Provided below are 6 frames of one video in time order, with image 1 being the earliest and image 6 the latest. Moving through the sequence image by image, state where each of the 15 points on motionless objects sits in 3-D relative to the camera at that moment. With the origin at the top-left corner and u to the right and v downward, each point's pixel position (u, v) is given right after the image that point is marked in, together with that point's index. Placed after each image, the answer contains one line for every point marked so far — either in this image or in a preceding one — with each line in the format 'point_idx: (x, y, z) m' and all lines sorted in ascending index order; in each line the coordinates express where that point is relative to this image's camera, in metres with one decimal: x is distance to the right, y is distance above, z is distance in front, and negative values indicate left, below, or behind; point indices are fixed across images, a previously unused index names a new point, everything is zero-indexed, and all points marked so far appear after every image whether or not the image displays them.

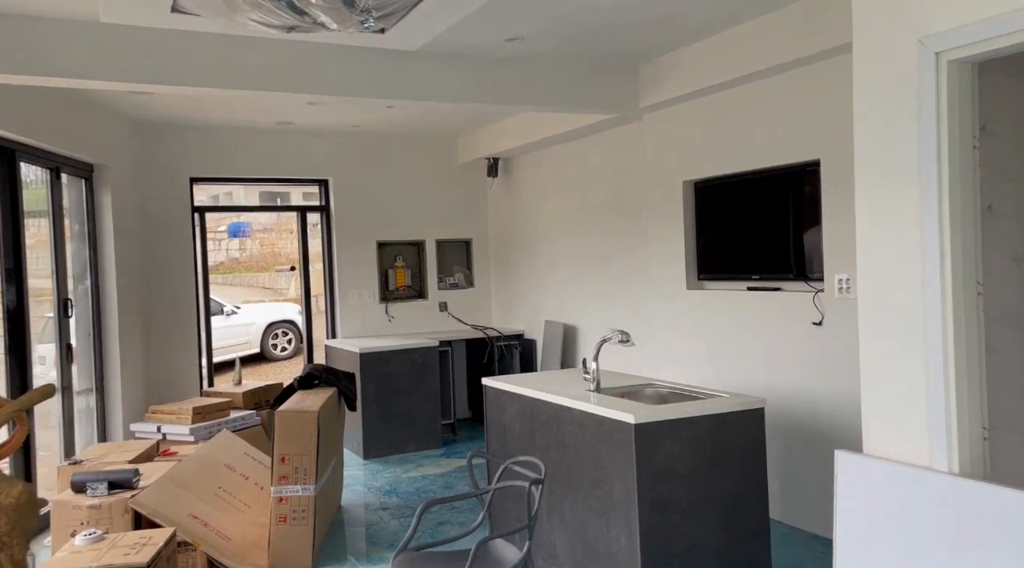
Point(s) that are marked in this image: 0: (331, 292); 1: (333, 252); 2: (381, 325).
0: (-1.6, -0.1, +7.2) m
1: (-1.5, +0.2, +7.1) m
2: (-1.2, -0.4, +7.3) m
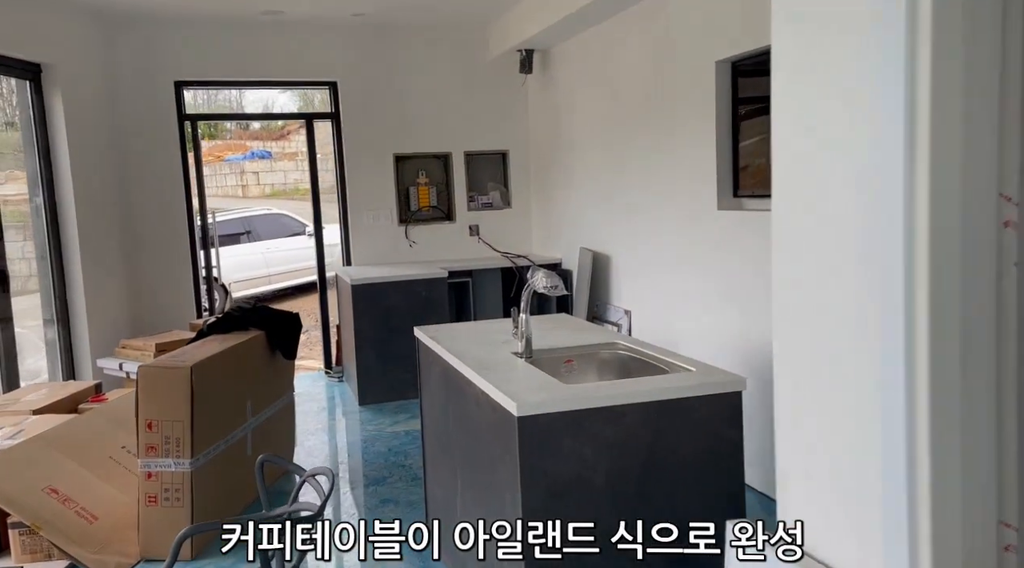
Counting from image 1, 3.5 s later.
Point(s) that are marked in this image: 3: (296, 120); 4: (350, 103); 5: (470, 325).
0: (-1.3, +0.5, +6.3) m
1: (-1.3, +0.9, +6.3) m
2: (-0.9, +0.3, +6.4) m
3: (-1.6, +1.2, +6.2) m
4: (-1.2, +1.4, +6.2) m
5: (-0.2, -0.2, +3.3) m
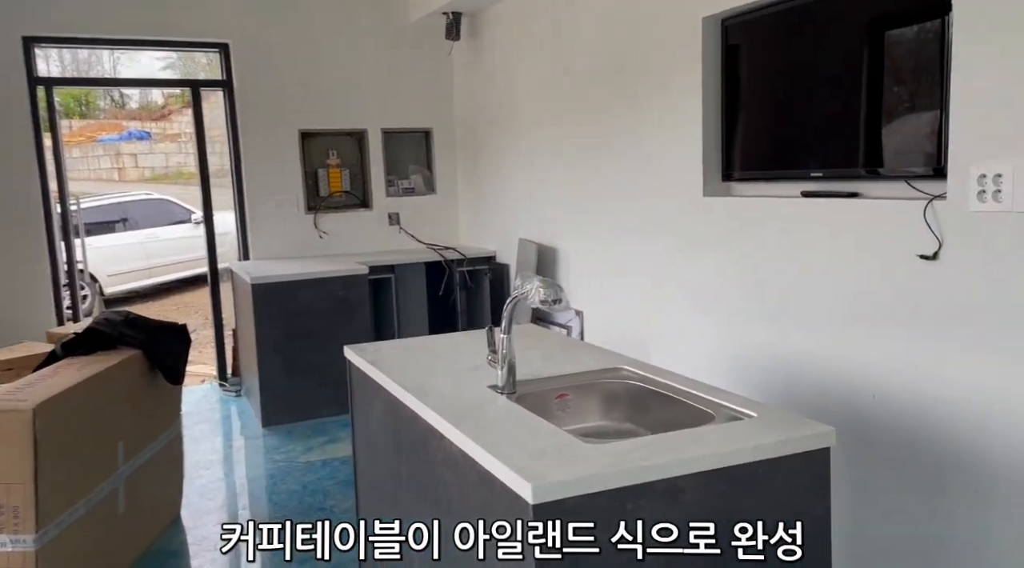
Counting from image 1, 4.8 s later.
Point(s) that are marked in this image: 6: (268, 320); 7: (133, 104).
0: (-1.8, +0.5, +5.4) m
1: (-1.8, +0.9, +5.4) m
2: (-1.4, +0.3, +5.6) m
3: (-2.1, +1.2, +5.3) m
4: (-1.7, +1.4, +5.3) m
5: (-0.3, -0.2, +2.5) m
6: (-1.3, -0.2, +4.6) m
7: (-2.4, +1.1, +5.2) m
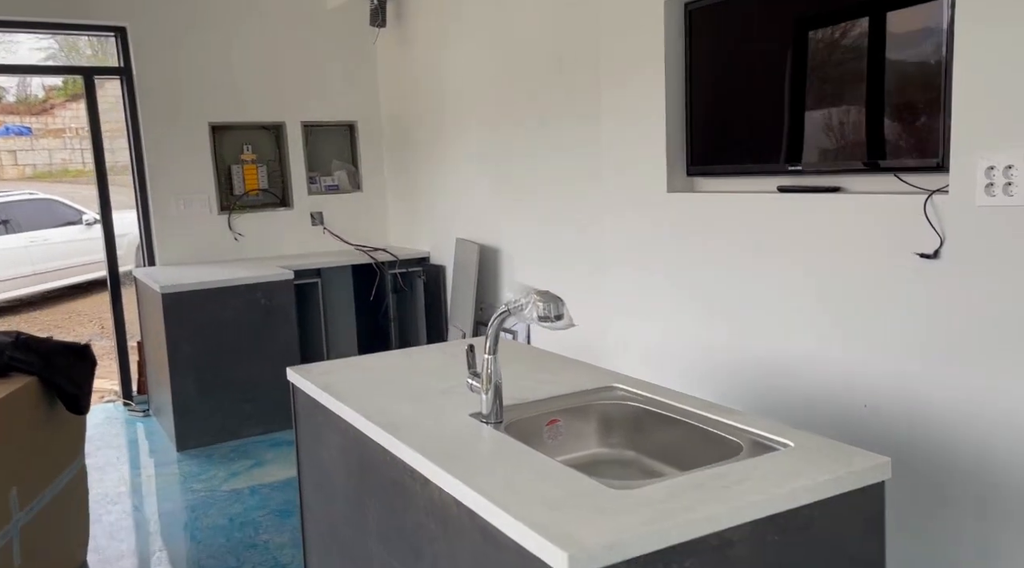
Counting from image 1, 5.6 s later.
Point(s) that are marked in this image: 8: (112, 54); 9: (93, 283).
0: (-2.2, +0.5, +4.9) m
1: (-2.2, +0.8, +4.9) m
2: (-1.8, +0.2, +5.1) m
3: (-2.5, +1.2, +4.7) m
4: (-2.1, +1.3, +4.8) m
5: (-0.4, -0.2, +2.2) m
6: (-1.6, -0.2, +4.1) m
7: (-2.8, +1.1, +4.6) m
8: (-2.4, +1.3, +4.8) m
9: (-2.5, 0.0, +4.9) m
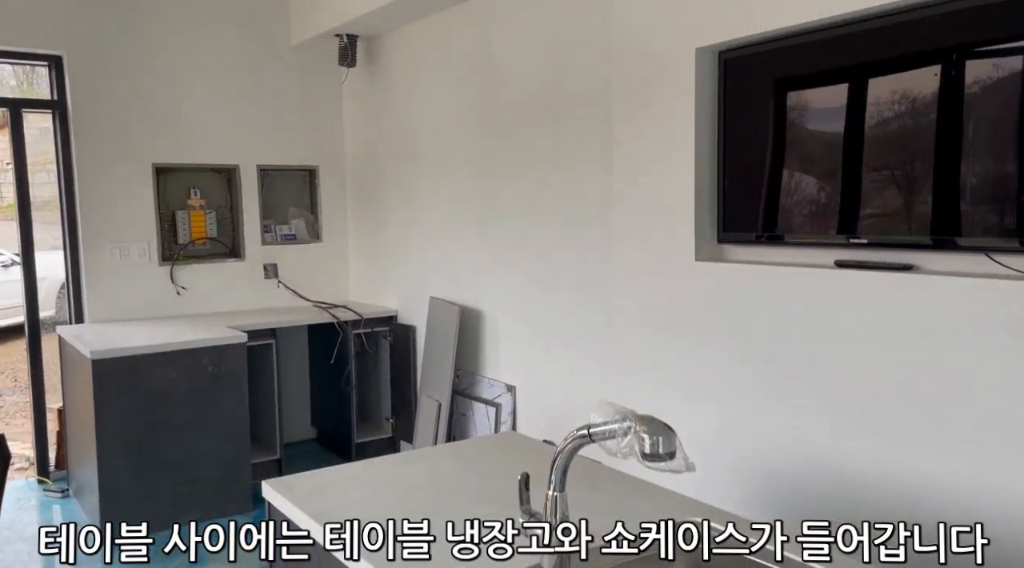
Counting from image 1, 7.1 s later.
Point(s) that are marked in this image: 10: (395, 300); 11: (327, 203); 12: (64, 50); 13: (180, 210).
0: (-2.3, +0.2, +4.4) m
1: (-2.3, +0.5, +4.3) m
2: (-1.9, -0.1, +4.6) m
3: (-2.6, +0.9, +4.1) m
4: (-2.2, +1.0, +4.3) m
5: (-0.3, -0.4, +1.7) m
6: (-1.7, -0.5, +3.5) m
7: (-2.8, +0.8, +4.0) m
8: (-2.5, +1.0, +4.3) m
9: (-2.6, -0.3, +4.3) m
10: (-0.7, -0.1, +4.7) m
11: (-1.1, +0.5, +5.0) m
12: (-2.3, +1.2, +4.2) m
13: (-1.9, +0.4, +4.6) m
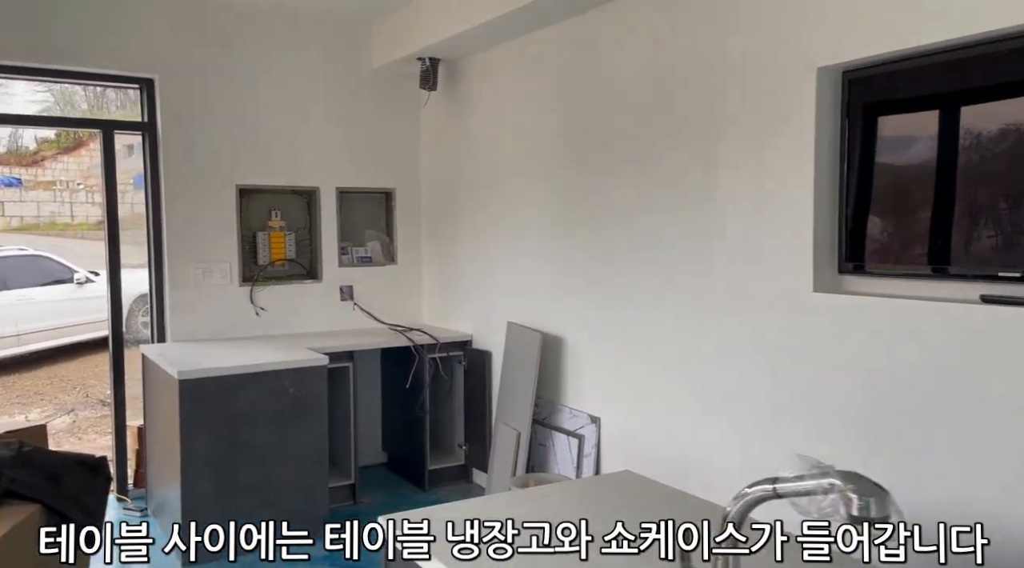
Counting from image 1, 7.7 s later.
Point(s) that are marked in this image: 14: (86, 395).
0: (-1.9, +0.1, +4.4) m
1: (-1.8, +0.4, +4.3) m
2: (-1.5, -0.2, +4.6) m
3: (-2.1, +0.8, +4.2) m
4: (-1.8, +0.9, +4.3) m
5: (0.0, -0.5, +1.7) m
6: (-1.3, -0.6, +3.5) m
7: (-2.4, +0.7, +4.1) m
8: (-2.0, +0.9, +4.3) m
9: (-2.2, -0.4, +4.3) m
10: (-0.2, -0.2, +4.7) m
11: (-0.7, +0.4, +5.0) m
12: (-1.8, +1.1, +4.3) m
13: (-1.4, +0.3, +4.6) m
14: (-2.2, -0.7, +4.4) m
